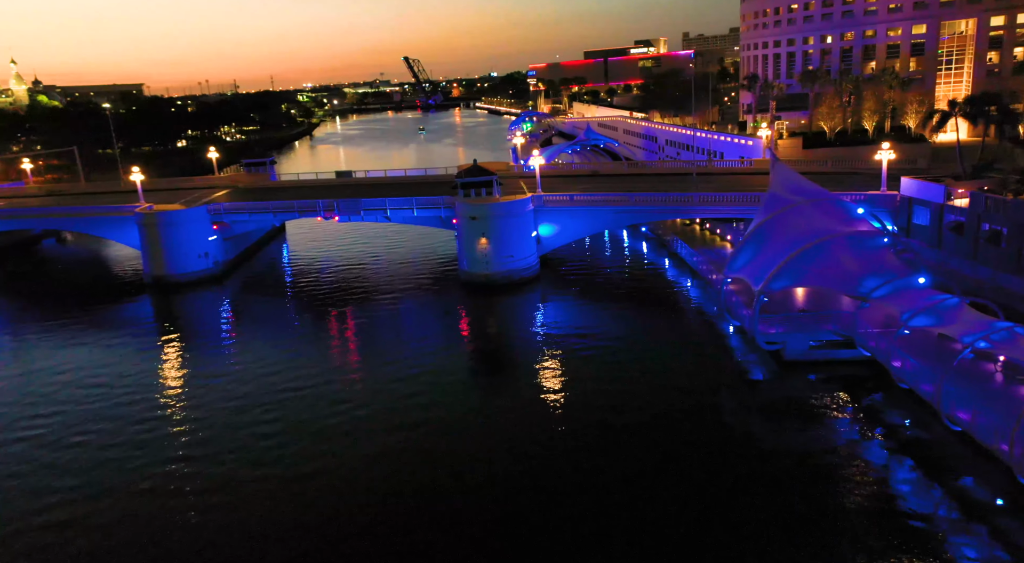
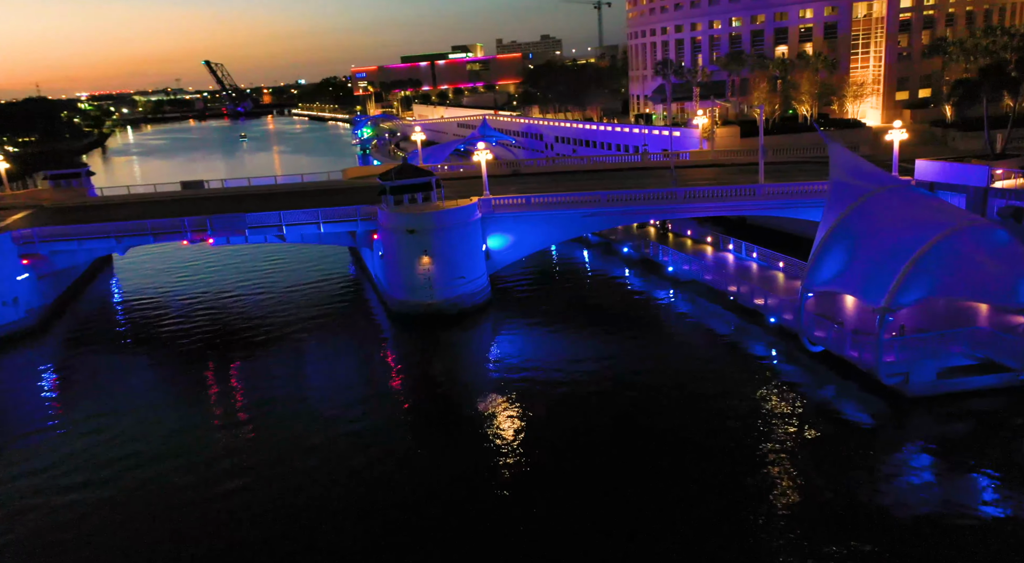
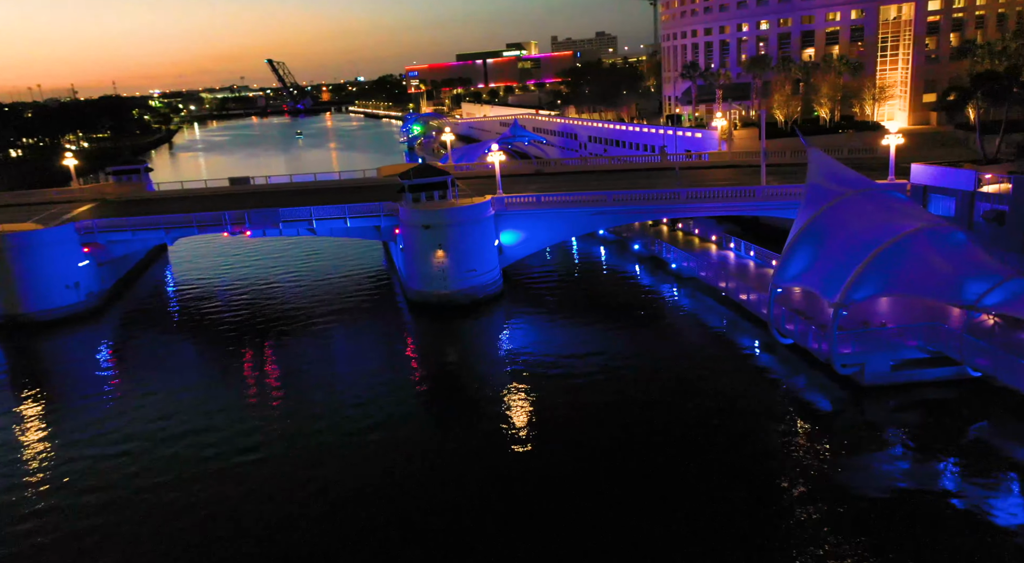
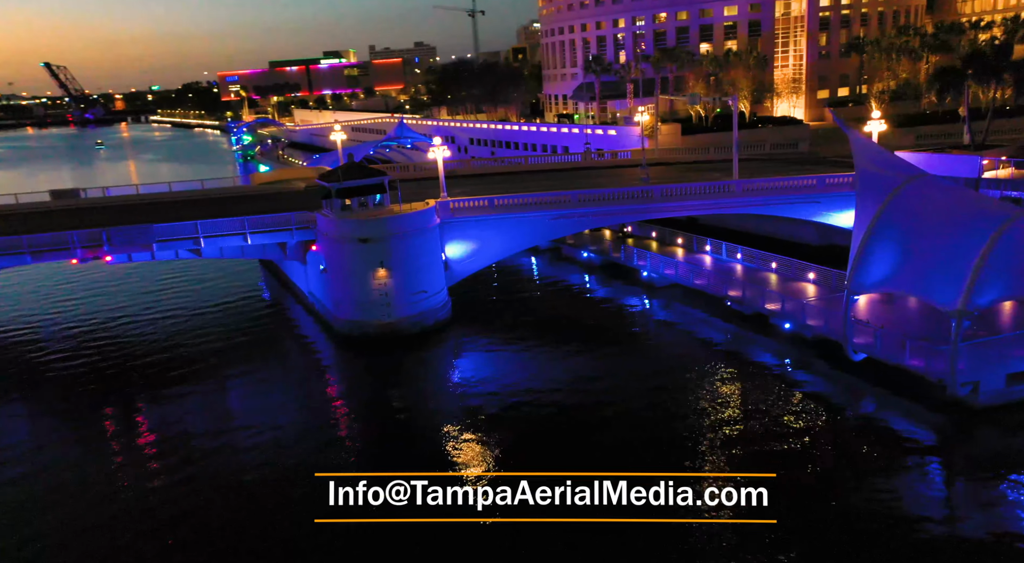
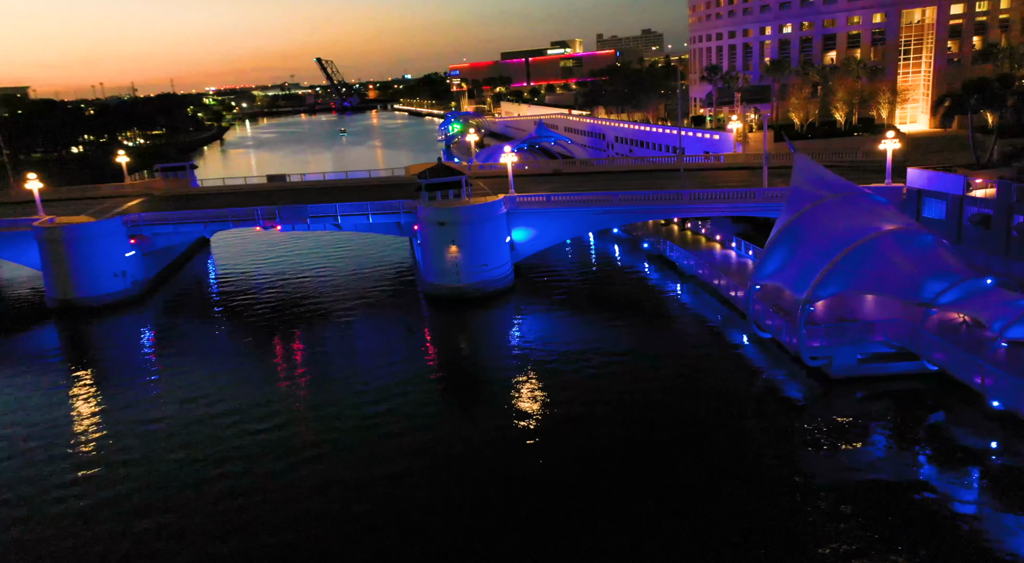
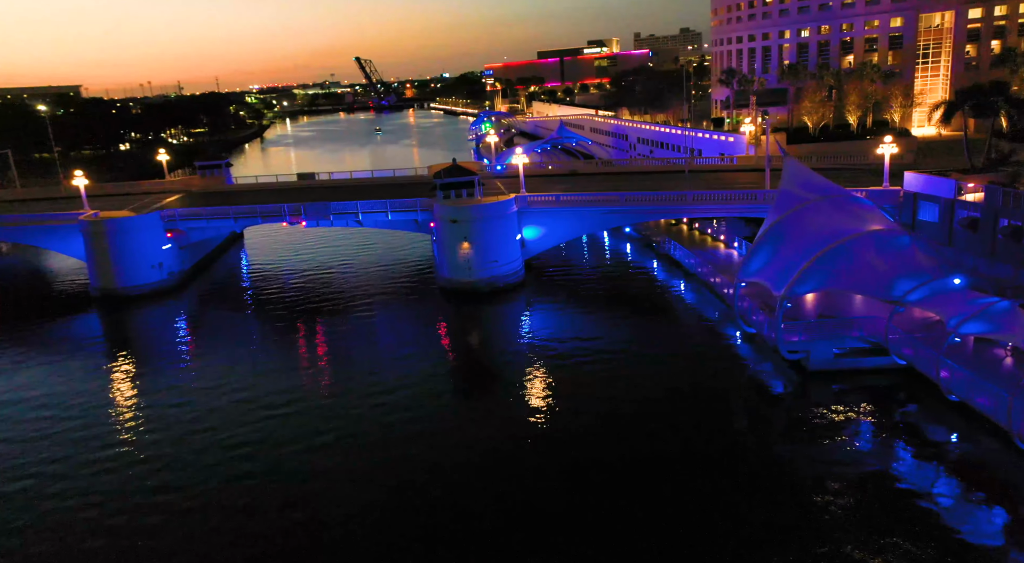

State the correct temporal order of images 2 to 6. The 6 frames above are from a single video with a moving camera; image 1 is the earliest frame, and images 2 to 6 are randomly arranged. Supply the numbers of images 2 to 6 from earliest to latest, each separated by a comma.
6, 5, 3, 2, 4
